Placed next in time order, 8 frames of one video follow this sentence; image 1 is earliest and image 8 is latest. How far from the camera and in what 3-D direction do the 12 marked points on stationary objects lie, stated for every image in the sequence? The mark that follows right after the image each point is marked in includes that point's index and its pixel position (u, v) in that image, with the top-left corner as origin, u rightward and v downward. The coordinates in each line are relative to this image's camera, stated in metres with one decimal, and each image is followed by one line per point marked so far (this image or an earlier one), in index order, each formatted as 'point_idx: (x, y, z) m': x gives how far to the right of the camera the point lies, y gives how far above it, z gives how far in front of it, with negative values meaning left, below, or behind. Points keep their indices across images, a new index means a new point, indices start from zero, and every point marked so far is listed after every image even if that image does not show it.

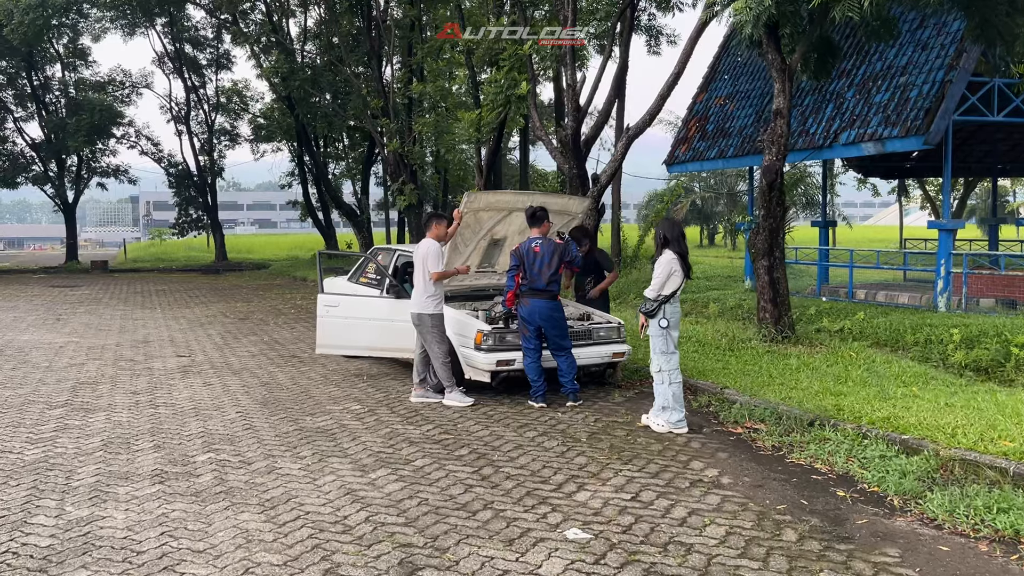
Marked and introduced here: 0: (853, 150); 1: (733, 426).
0: (+5.0, +2.0, +12.8) m
1: (+1.5, -1.0, +6.0) m
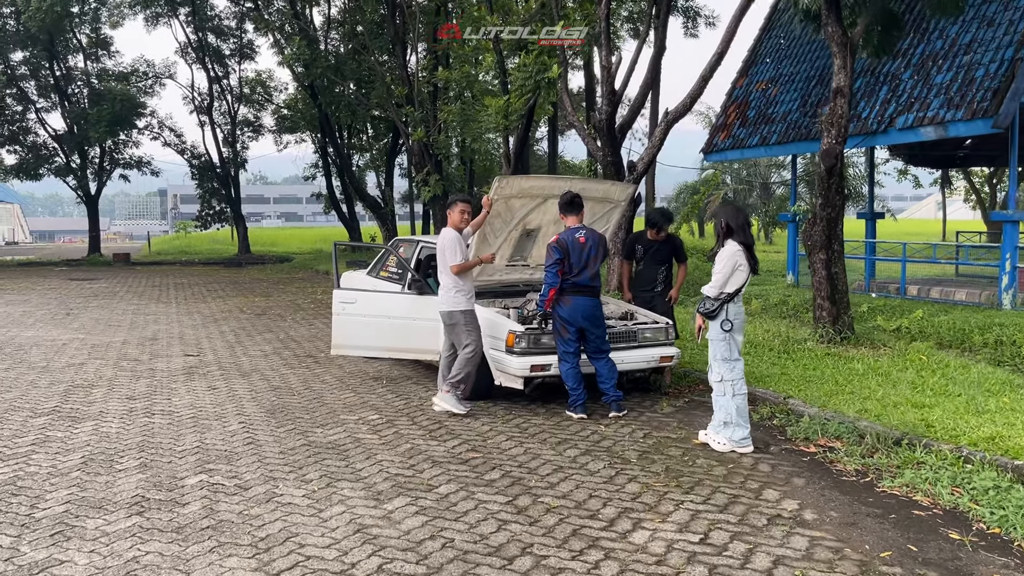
0: (+5.4, +2.1, +11.8) m
1: (+1.8, -1.0, +5.2) m
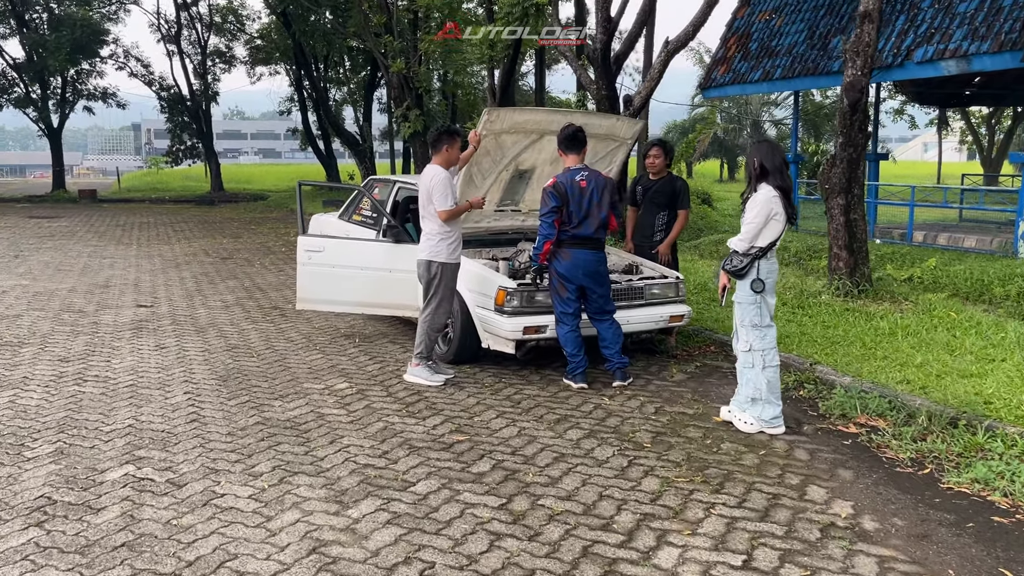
0: (+5.3, +2.7, +11.0) m
1: (+1.7, -0.7, +4.5) m
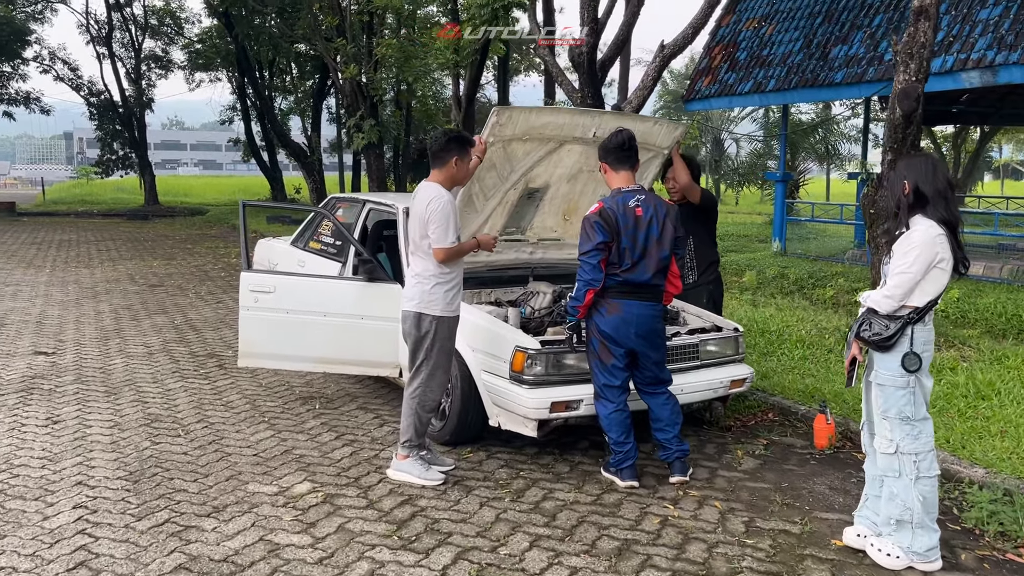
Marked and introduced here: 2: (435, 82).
0: (+5.0, +2.4, +10.0) m
1: (+1.9, -1.0, +3.3) m
2: (-1.7, +4.4, +18.6) m
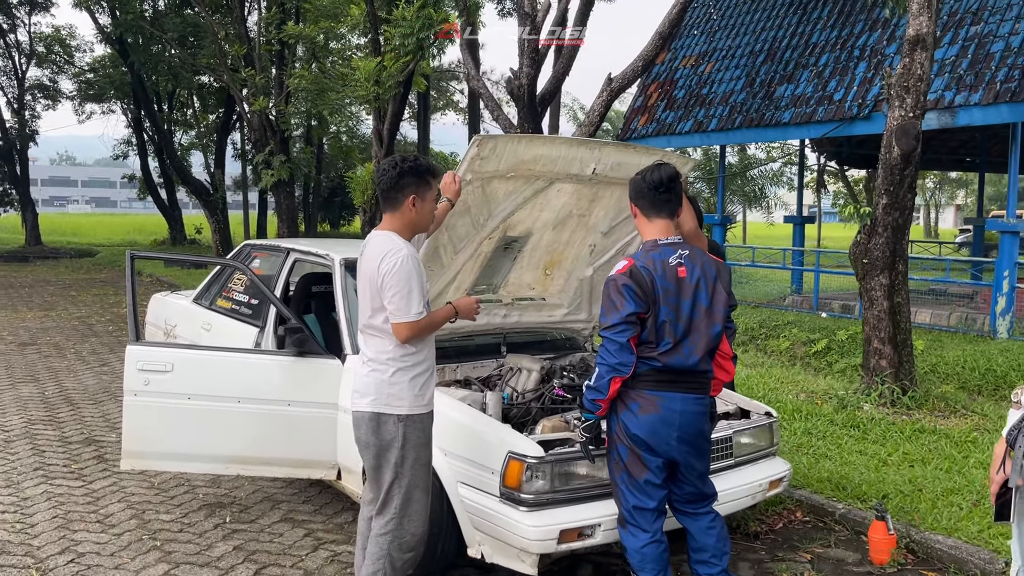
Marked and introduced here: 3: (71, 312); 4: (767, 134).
0: (+4.3, +1.8, +9.5) m
1: (+1.9, -1.2, +2.4) m
2: (-3.2, +3.4, +17.5) m
3: (-5.8, -0.3, +11.3) m
4: (+3.3, +2.0, +11.1) m
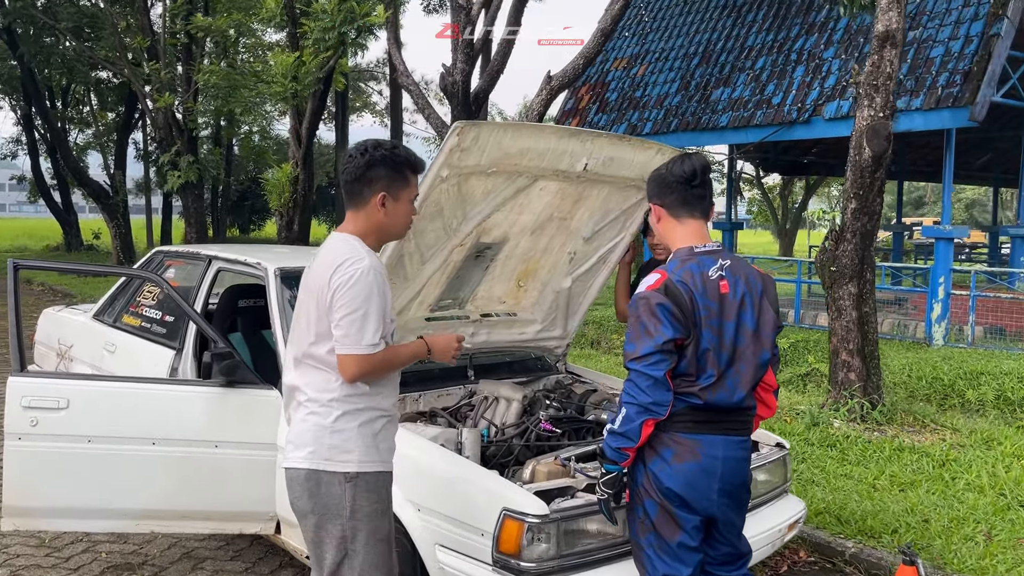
0: (+3.6, +1.7, +9.4) m
1: (+2.0, -1.3, +2.0) m
2: (-4.7, +3.3, +16.5) m
3: (-6.6, -0.4, +10.1) m
4: (+2.4, +1.9, +10.8) m
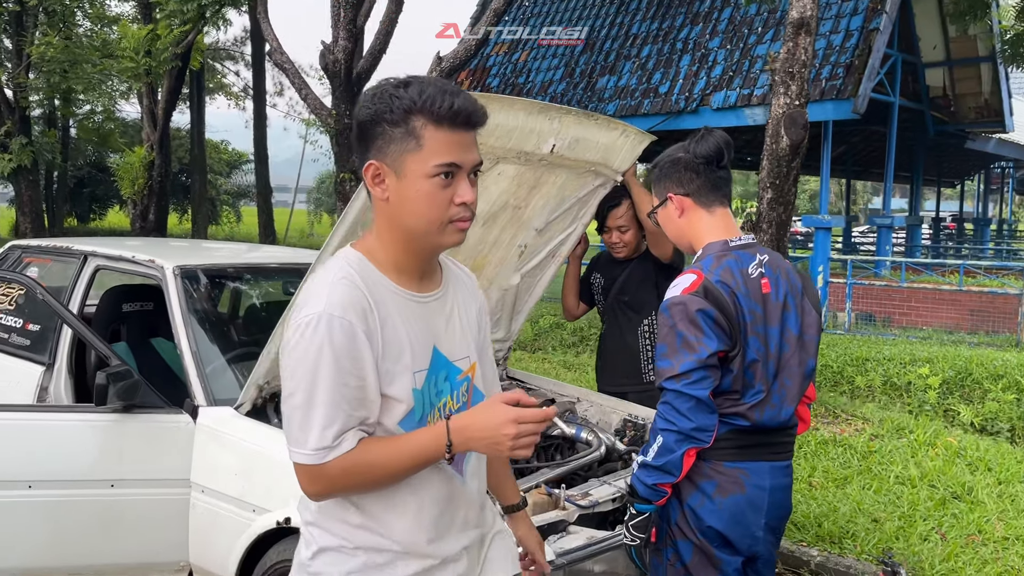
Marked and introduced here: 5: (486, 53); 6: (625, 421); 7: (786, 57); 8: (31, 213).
0: (+2.4, +1.8, +9.4) m
1: (+2.0, -1.3, +1.9) m
2: (-7.0, +3.4, +15.1) m
3: (-7.7, -0.4, +8.5) m
4: (+1.0, +2.0, +10.7) m
5: (-0.4, +3.4, +12.6) m
6: (+0.4, -0.5, +3.1) m
7: (+1.7, +1.5, +5.5) m
8: (-8.0, +1.3, +14.5) m
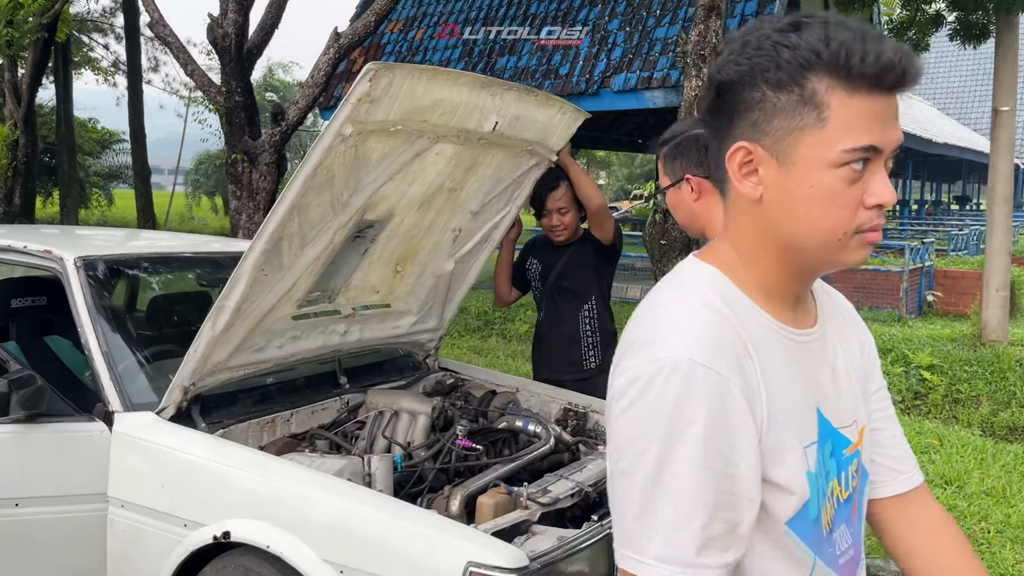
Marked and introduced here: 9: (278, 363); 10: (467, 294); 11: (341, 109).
0: (+1.3, +2.0, +9.5) m
1: (+1.9, -1.2, +2.1) m
2: (-8.7, +3.5, +13.9) m
3: (-8.6, -0.4, +7.3) m
4: (-0.3, +2.2, +10.5) m
5: (-1.9, +3.6, +12.2) m
6: (+0.2, -0.4, +3.0) m
7: (+1.2, +1.6, +5.6) m
8: (-9.6, +1.4, +13.2) m
9: (-0.7, -0.2, +2.7) m
10: (-0.2, 0.0, +3.4) m
11: (-0.4, +0.4, +2.0) m
